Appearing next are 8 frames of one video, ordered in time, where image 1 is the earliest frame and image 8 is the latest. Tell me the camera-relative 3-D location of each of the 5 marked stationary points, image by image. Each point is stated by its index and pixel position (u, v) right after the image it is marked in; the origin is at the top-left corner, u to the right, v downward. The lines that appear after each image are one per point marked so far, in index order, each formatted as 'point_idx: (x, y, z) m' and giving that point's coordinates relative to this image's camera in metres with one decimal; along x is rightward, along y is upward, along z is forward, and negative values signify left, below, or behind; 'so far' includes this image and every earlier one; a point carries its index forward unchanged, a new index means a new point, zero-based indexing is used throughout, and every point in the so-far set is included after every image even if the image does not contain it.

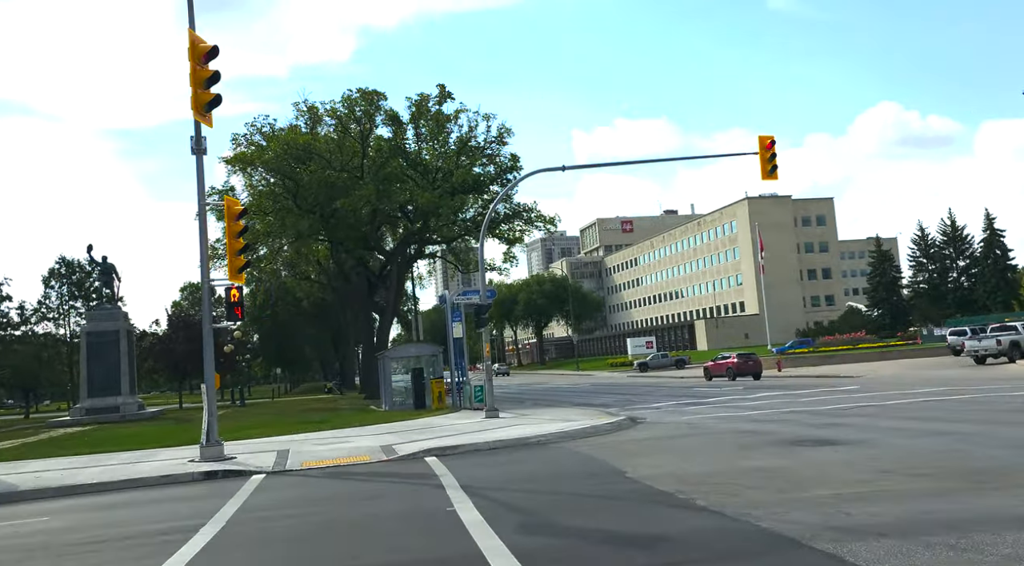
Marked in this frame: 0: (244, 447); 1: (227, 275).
0: (-5.6, -3.4, +19.3) m
1: (-5.5, +0.1, +17.8) m
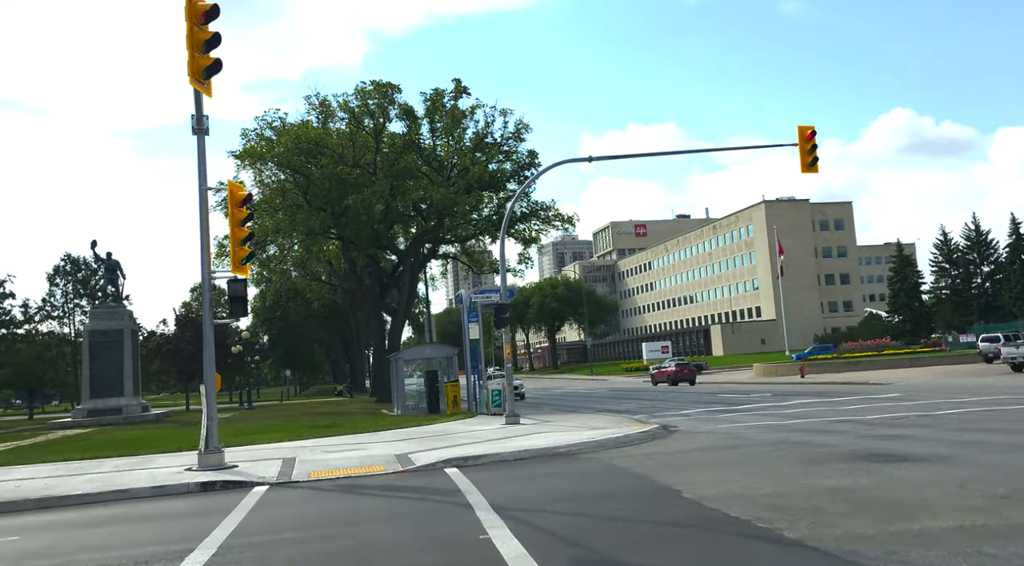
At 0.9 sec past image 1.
0: (-5.1, -3.3, +17.7) m
1: (-5.0, +0.3, +16.3) m
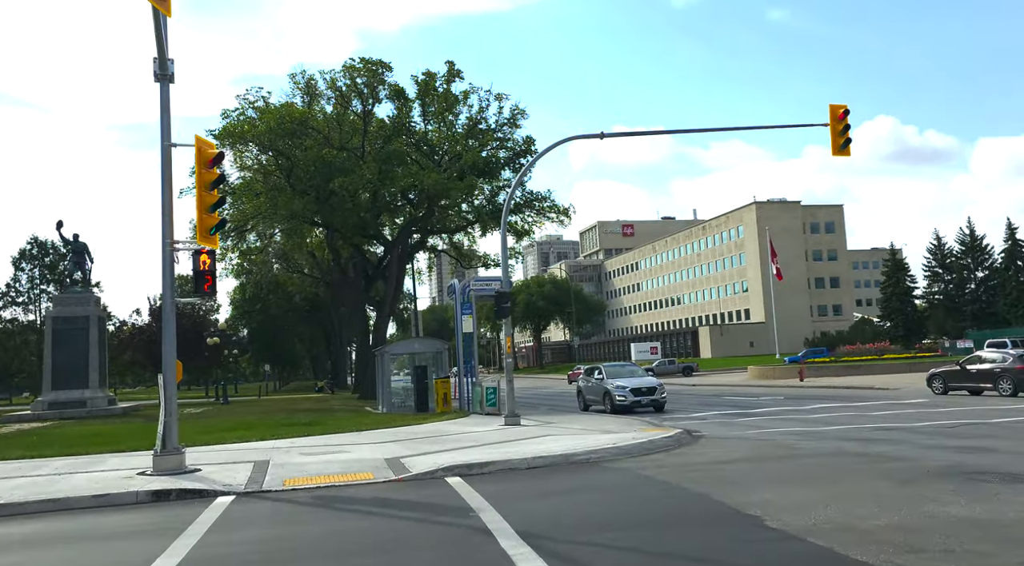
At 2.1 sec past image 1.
0: (-5.0, -2.9, +15.3) m
1: (-4.8, +0.7, +13.9) m
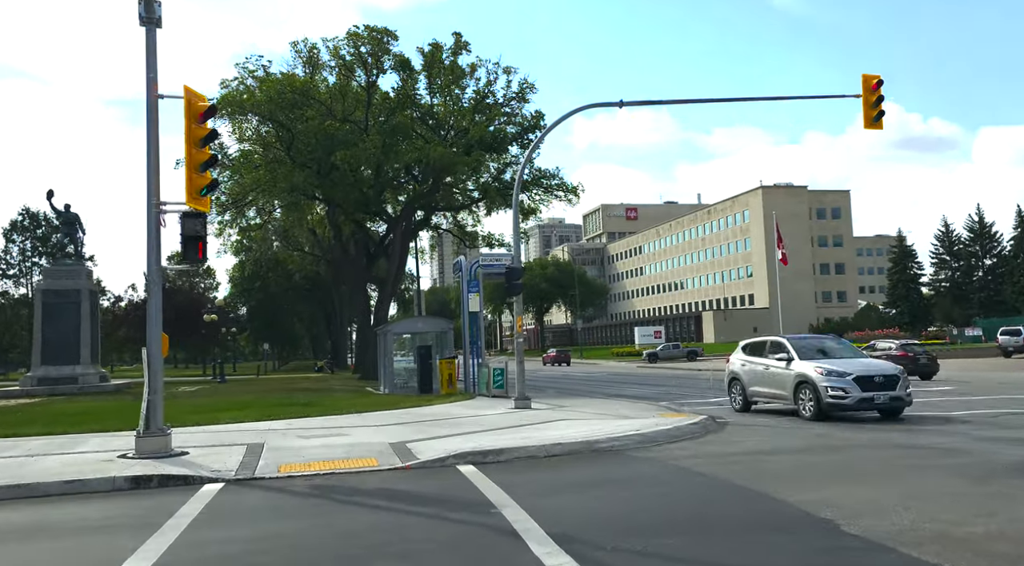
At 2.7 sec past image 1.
0: (-4.8, -2.4, +14.1) m
1: (-4.5, +1.2, +12.6) m
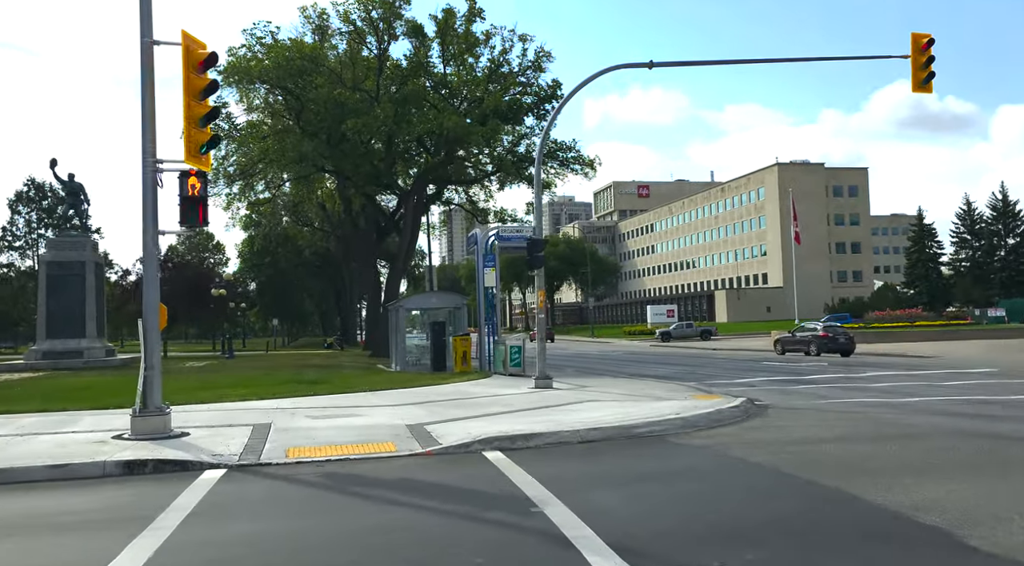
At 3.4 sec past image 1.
0: (-4.4, -1.9, +13.1) m
1: (-4.1, +1.6, +11.5) m
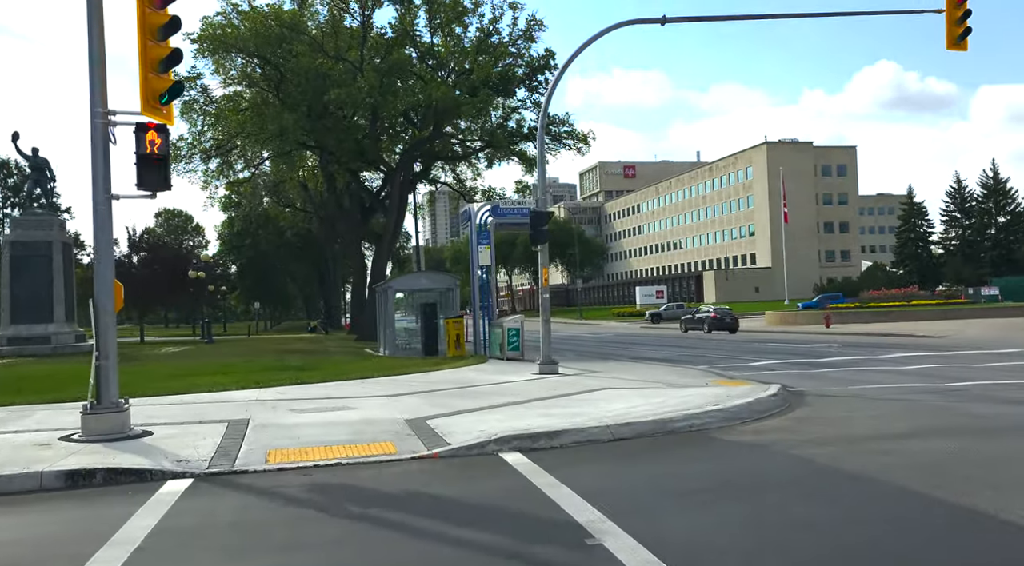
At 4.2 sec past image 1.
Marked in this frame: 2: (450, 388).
0: (-4.2, -1.6, +11.4) m
1: (-3.9, +1.9, +9.7) m
2: (-1.0, -1.7, +15.4) m
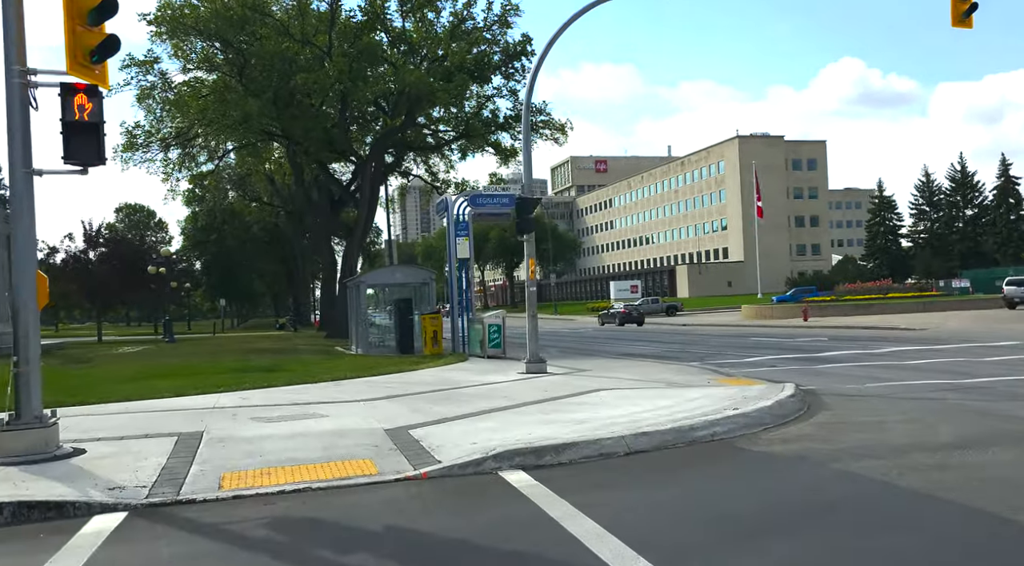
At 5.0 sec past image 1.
0: (-4.3, -1.5, +9.9) m
1: (-4.0, +1.9, +8.2) m
2: (-1.2, -1.6, +13.9) m
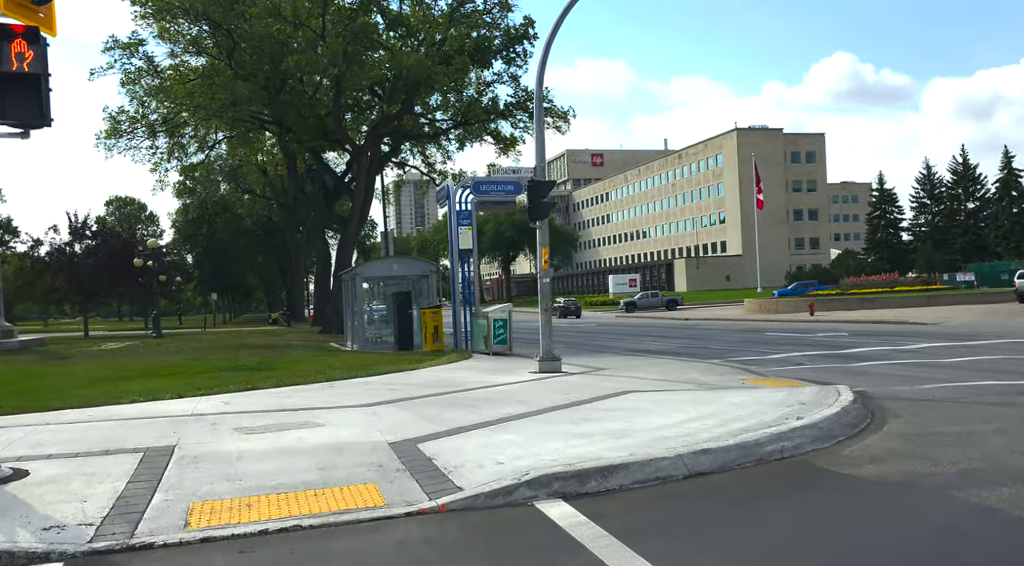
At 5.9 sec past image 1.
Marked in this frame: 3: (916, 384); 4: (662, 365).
0: (-4.1, -1.4, +8.4) m
1: (-3.7, +2.0, +6.7) m
2: (-1.0, -1.5, +12.5) m
3: (+5.5, -1.4, +12.4) m
4: (+2.8, -1.5, +17.1) m
